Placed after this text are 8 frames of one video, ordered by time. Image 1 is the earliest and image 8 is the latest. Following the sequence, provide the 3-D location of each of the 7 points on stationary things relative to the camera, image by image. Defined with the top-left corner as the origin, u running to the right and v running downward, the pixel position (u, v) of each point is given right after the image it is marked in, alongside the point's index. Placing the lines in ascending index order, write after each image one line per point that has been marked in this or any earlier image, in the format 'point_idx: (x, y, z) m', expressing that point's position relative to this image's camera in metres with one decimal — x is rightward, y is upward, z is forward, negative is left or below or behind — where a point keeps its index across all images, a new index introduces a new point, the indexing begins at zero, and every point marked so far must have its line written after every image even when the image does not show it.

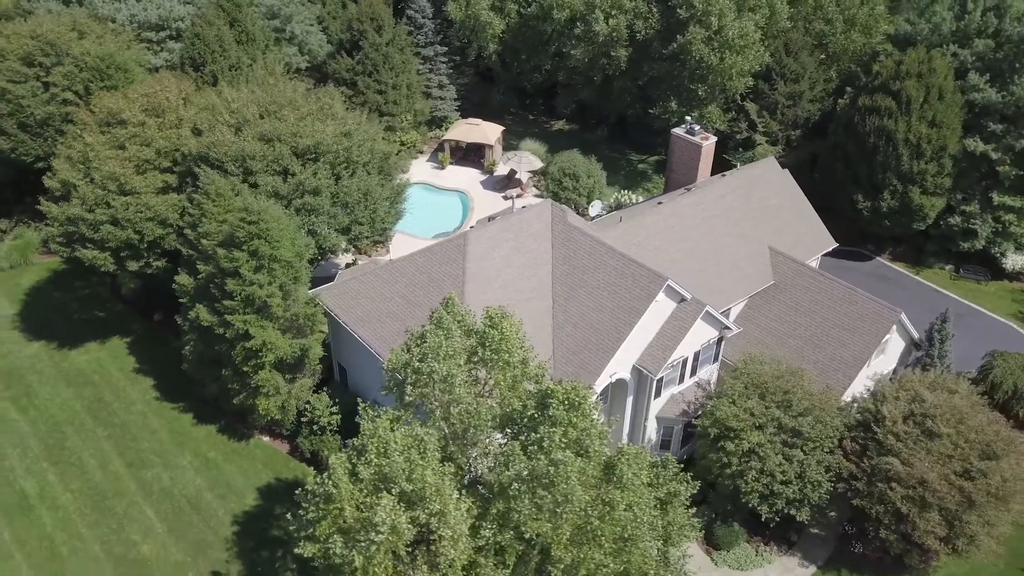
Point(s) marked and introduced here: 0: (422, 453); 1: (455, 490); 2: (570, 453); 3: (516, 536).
0: (-2.1, -4.0, +18.4) m
1: (-1.3, -4.5, +17.9) m
2: (+1.1, -3.8, +18.0) m
3: (+0.1, -5.5, +17.8) m
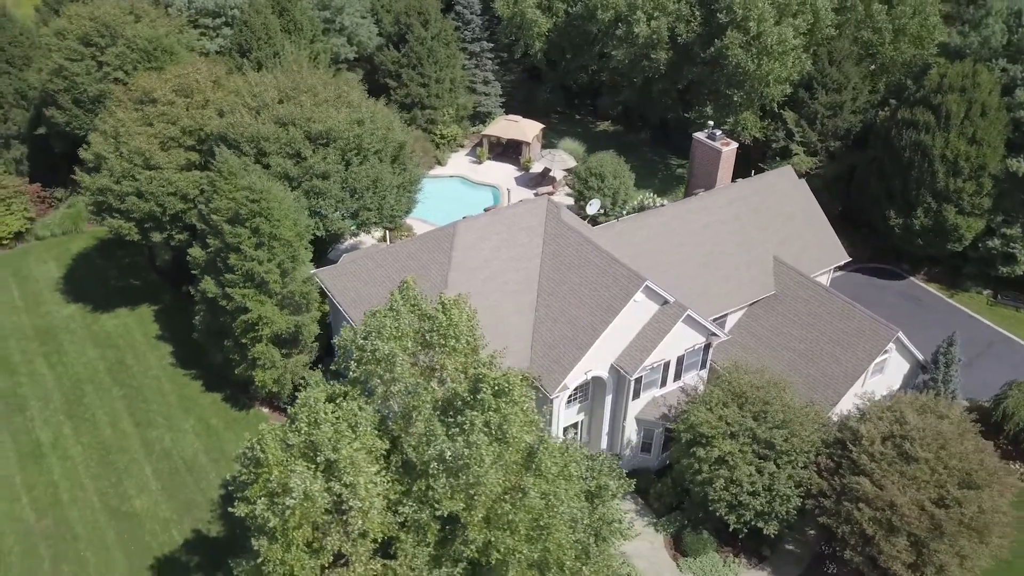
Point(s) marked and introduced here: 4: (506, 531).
0: (-3.8, -3.5, +19.1) m
1: (-3.2, -4.1, +18.5) m
2: (-0.7, -3.6, +18.4) m
3: (-1.8, -5.1, +18.3) m
4: (-0.1, -5.5, +18.2) m
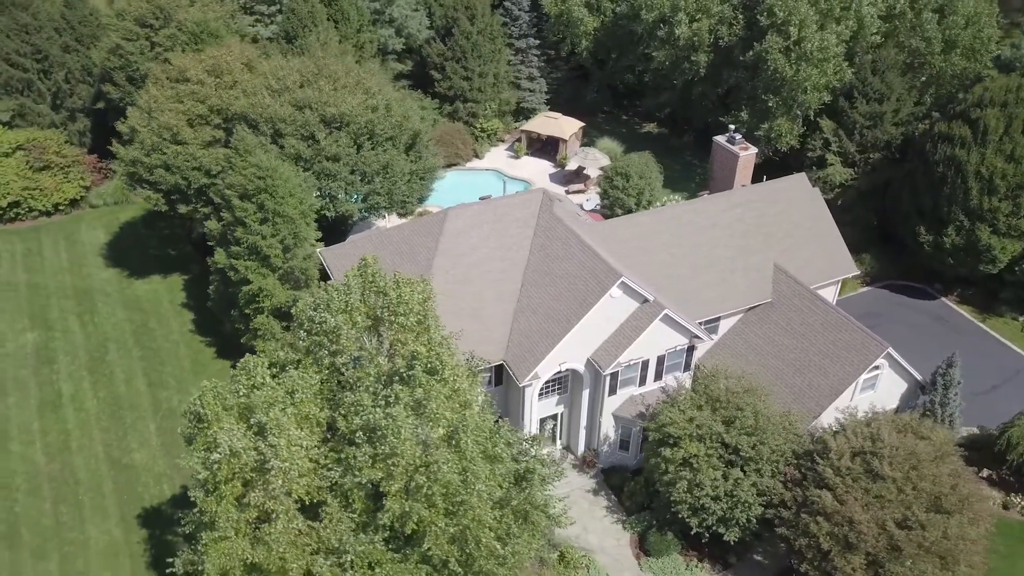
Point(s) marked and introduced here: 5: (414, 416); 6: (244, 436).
0: (-5.5, -2.7, +20.0) m
1: (-5.0, -3.4, +19.3) m
2: (-2.5, -3.0, +19.0) m
3: (-3.7, -4.5, +19.0) m
4: (-2.0, -5.0, +18.7) m
5: (-2.4, -3.0, +19.1) m
6: (-6.3, -3.4, +18.9) m
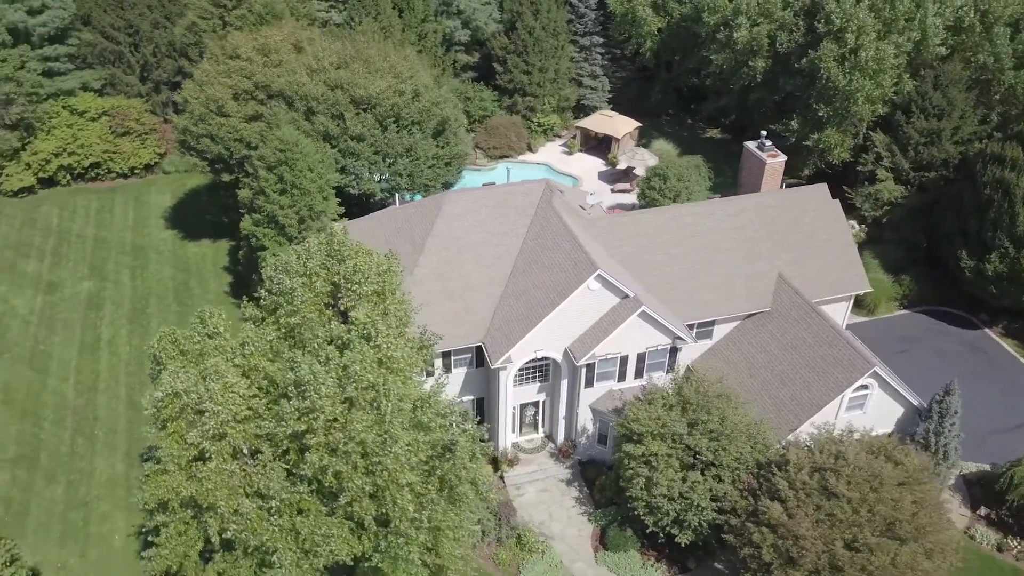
0: (-7.3, -1.7, +21.4) m
1: (-6.9, -2.3, +20.7) m
2: (-4.4, -2.2, +20.0) m
3: (-5.8, -3.6, +20.2) m
4: (-4.2, -4.2, +19.7) m
5: (-4.3, -2.2, +20.1) m
6: (-8.2, -2.3, +20.5) m
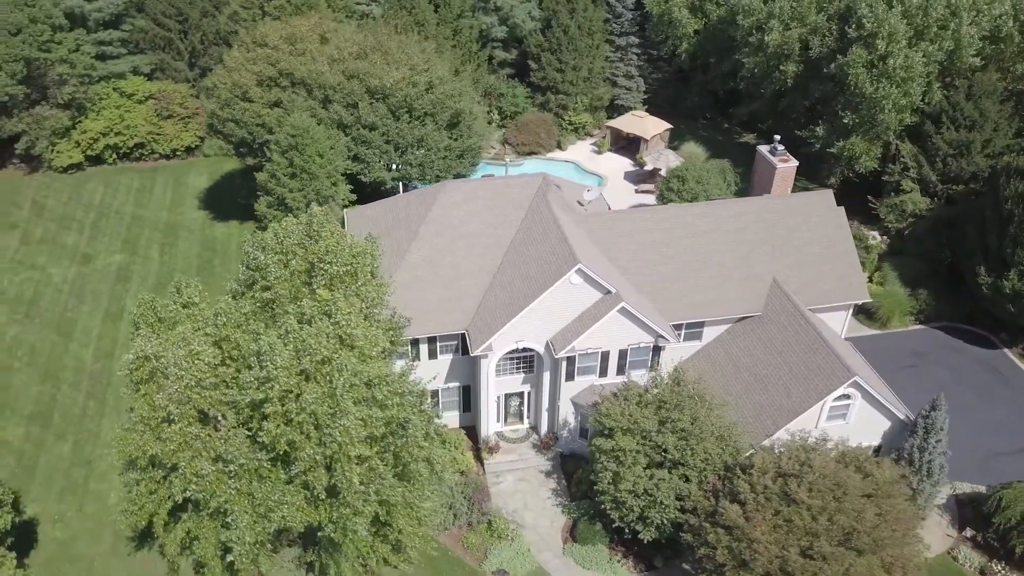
0: (-8.4, -0.9, +22.4) m
1: (-8.1, -1.6, +21.7) m
2: (-5.7, -1.6, +20.9) m
3: (-7.1, -2.9, +21.1) m
4: (-5.6, -3.6, +20.5) m
5: (-5.6, -1.6, +20.9) m
6: (-9.5, -1.5, +21.6) m
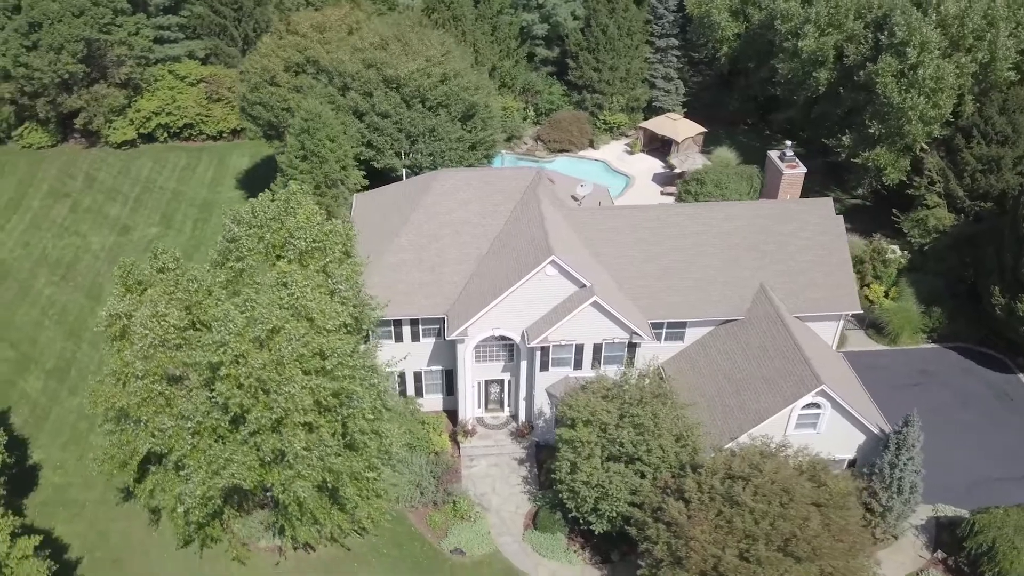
0: (-9.8, +0.1, +23.8) m
1: (-9.6, -0.6, +23.1) m
2: (-7.3, -0.8, +22.0) m
3: (-8.7, -2.0, +22.4) m
4: (-7.3, -2.8, +21.7) m
5: (-7.1, -0.8, +22.1) m
6: (-10.9, -0.4, +23.1) m
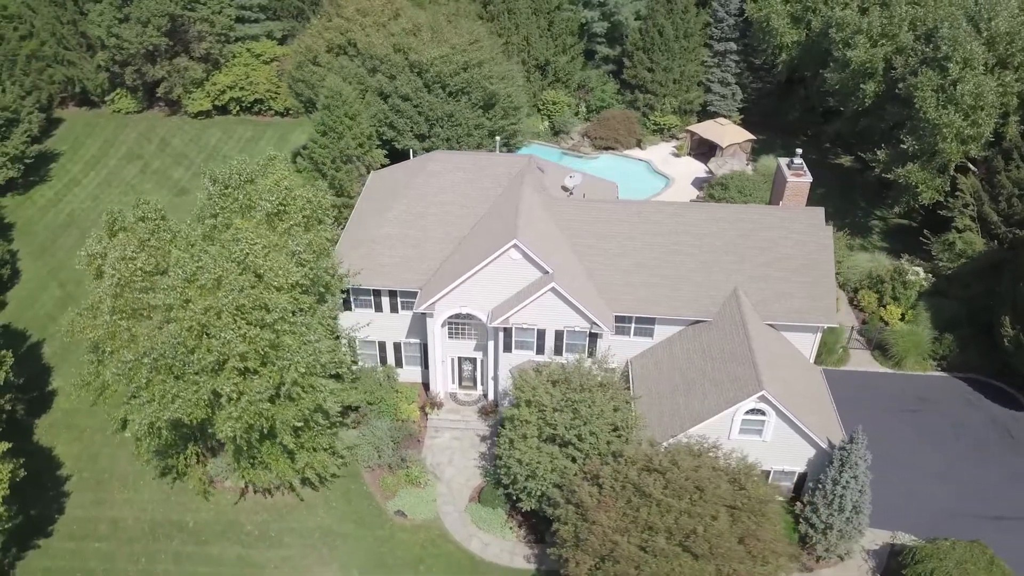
0: (-11.5, +1.7, +26.1) m
1: (-11.5, +1.0, +25.4) m
2: (-9.4, +0.7, +24.0) m
3: (-10.8, -0.4, +24.6) m
4: (-9.6, -1.3, +23.7) m
5: (-9.2, +0.6, +24.1) m
6: (-12.8, +1.3, +25.6) m
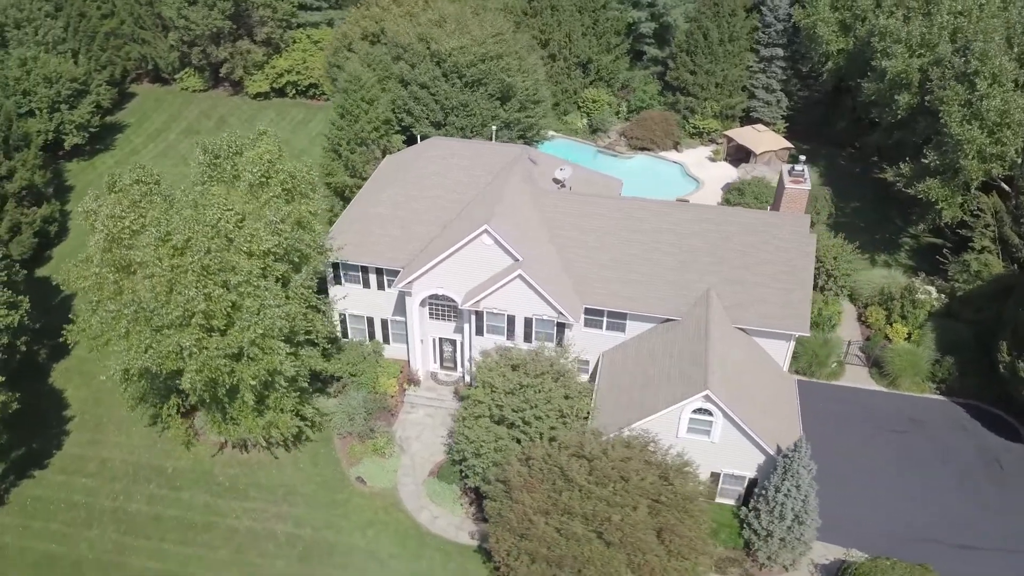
0: (-12.7, +3.2, +28.2) m
1: (-12.8, +2.4, +27.5) m
2: (-10.9, +2.0, +25.9) m
3: (-12.3, +1.0, +26.7) m
4: (-11.3, 0.0, +25.6) m
5: (-10.7, +1.9, +25.9) m
6: (-14.0, +2.9, +27.8) m
